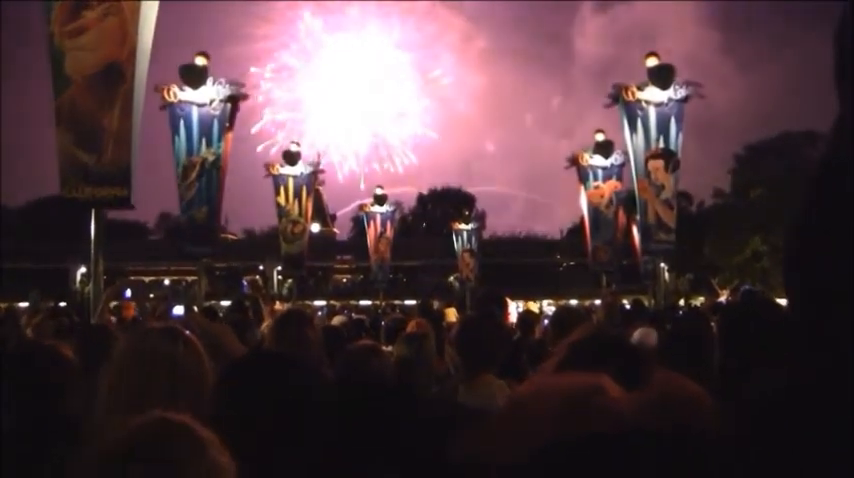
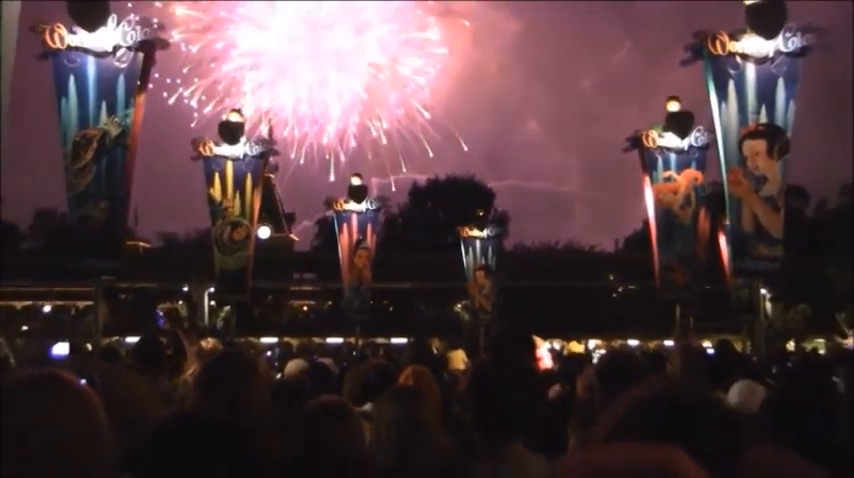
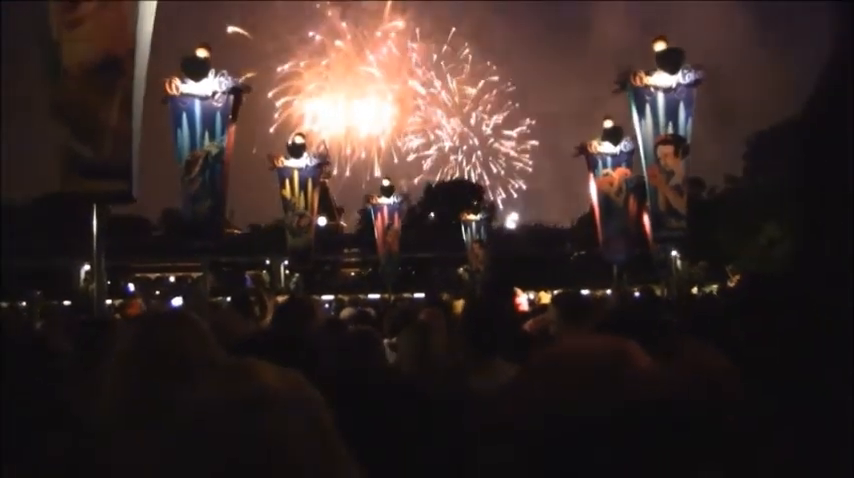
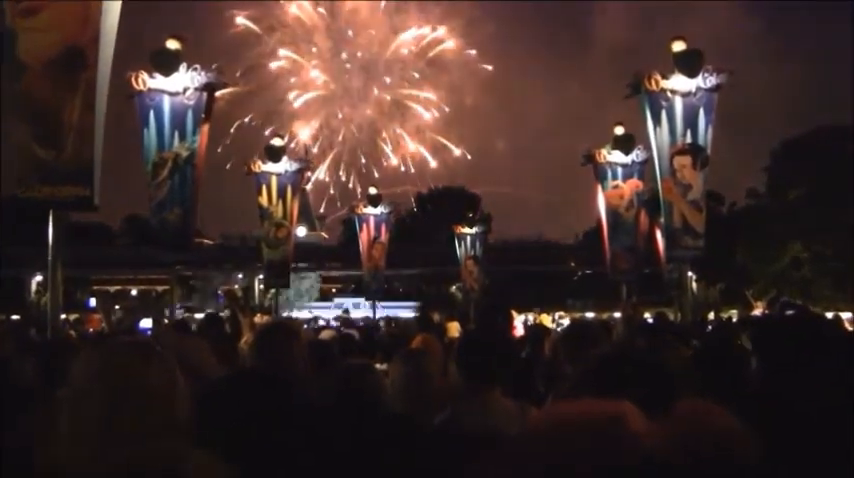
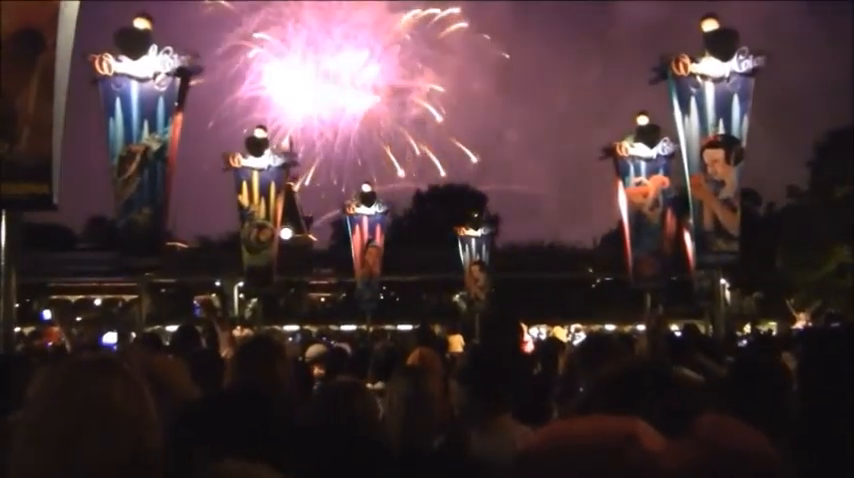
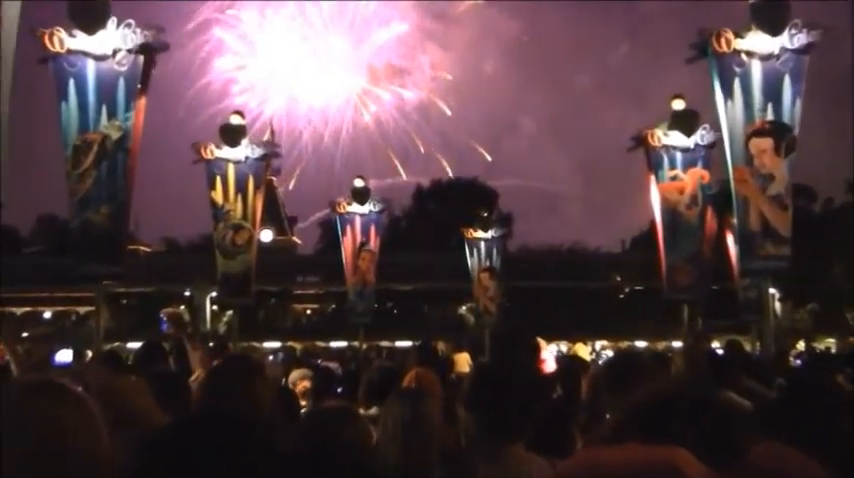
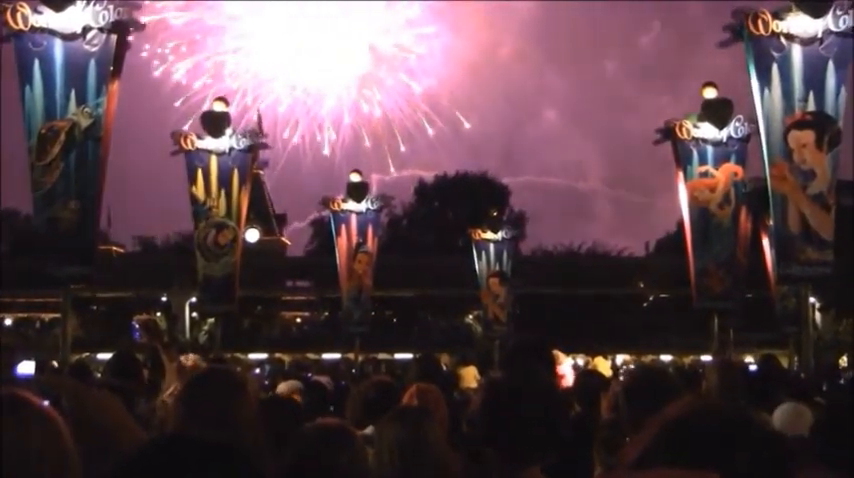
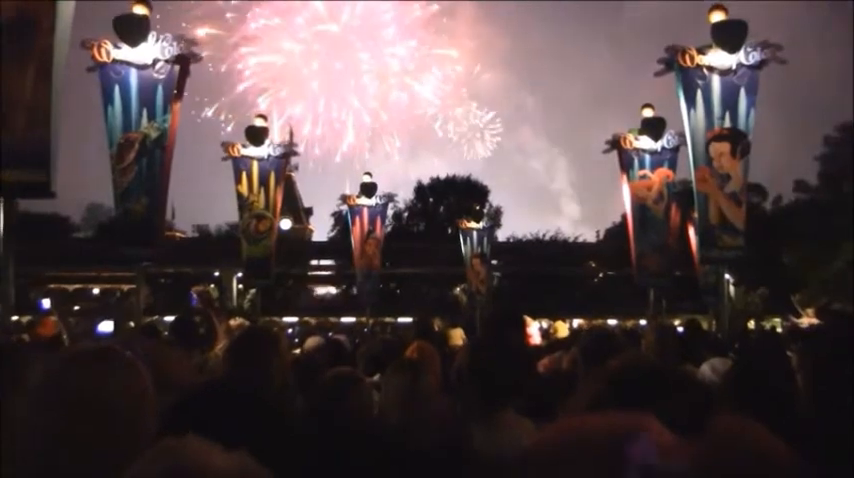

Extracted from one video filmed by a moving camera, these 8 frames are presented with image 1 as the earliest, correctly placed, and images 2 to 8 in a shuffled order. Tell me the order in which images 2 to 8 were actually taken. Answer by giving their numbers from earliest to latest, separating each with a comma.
4, 5, 6, 7, 2, 8, 3
